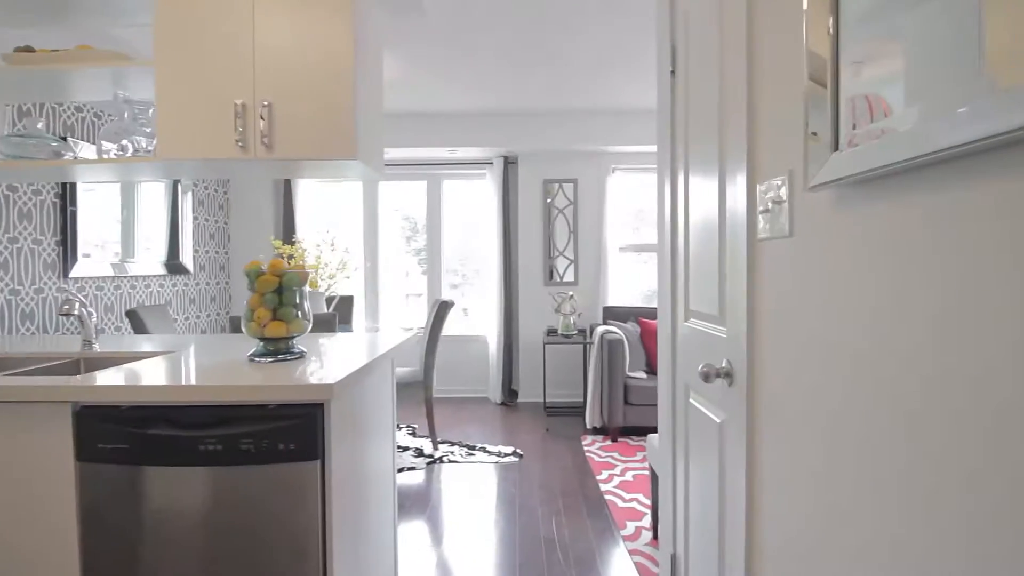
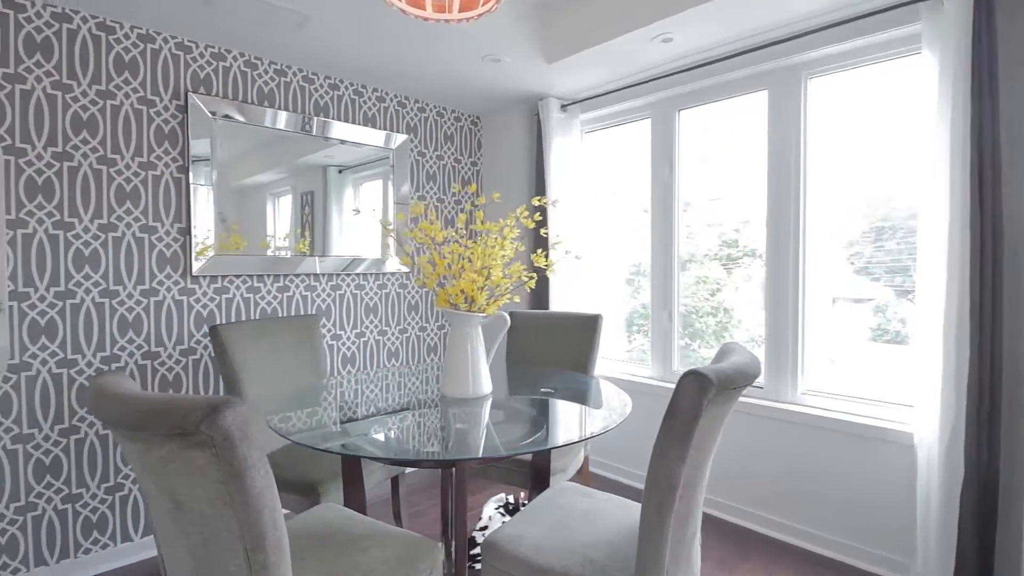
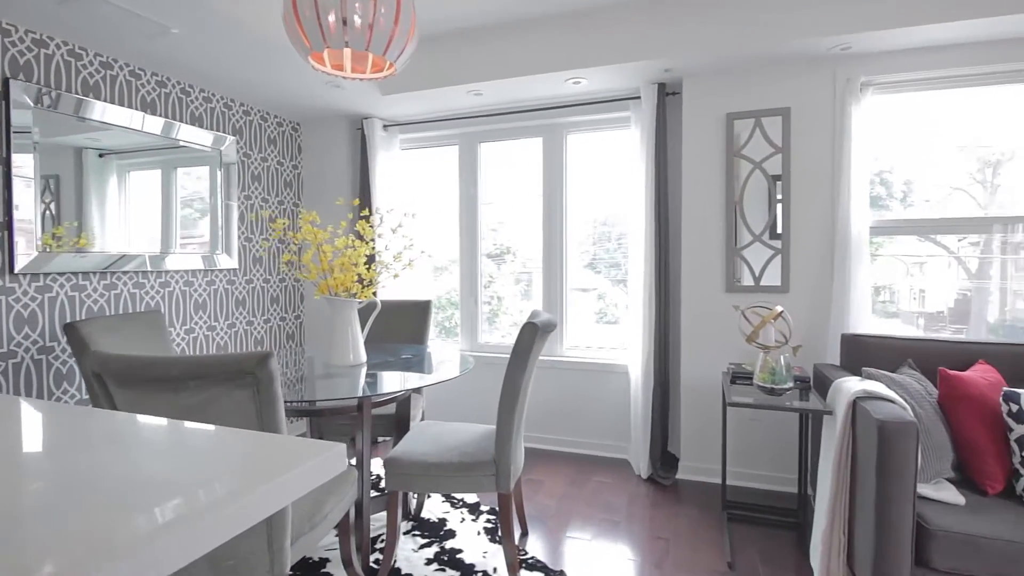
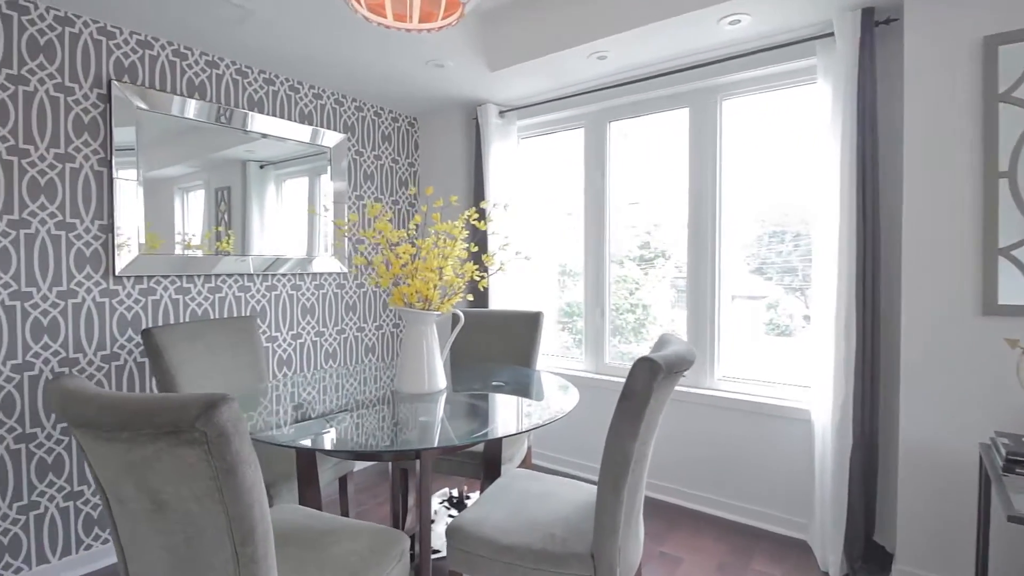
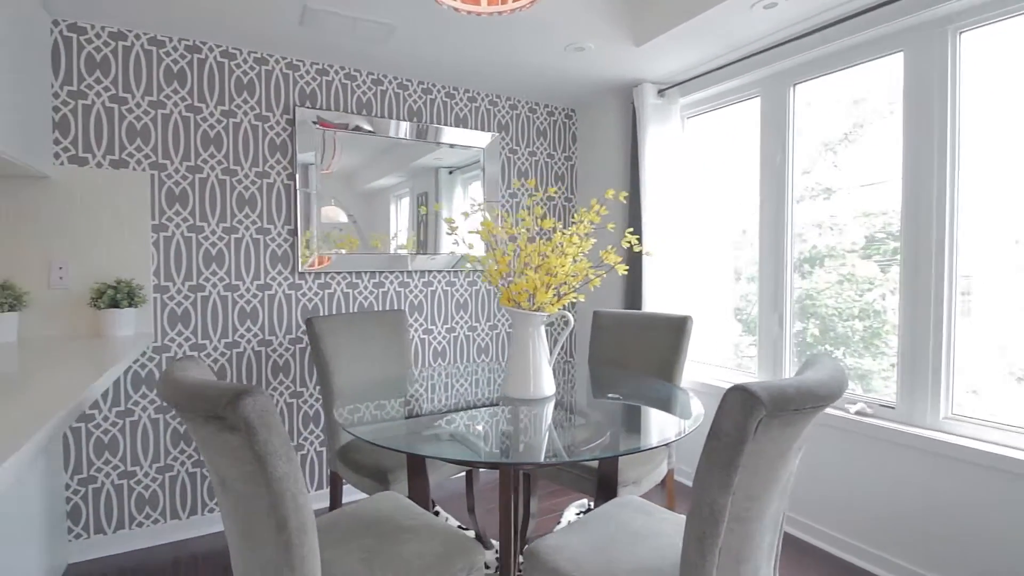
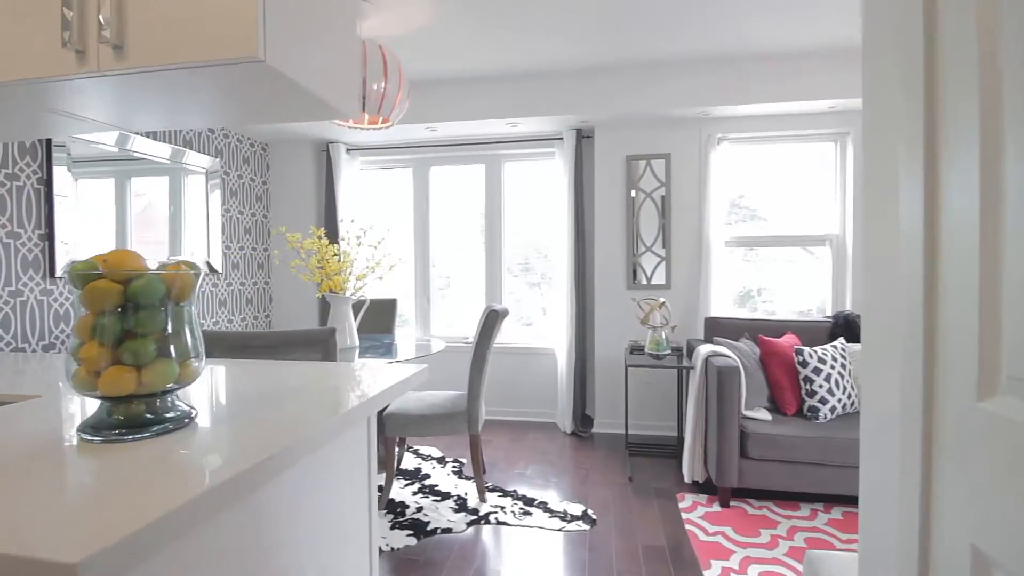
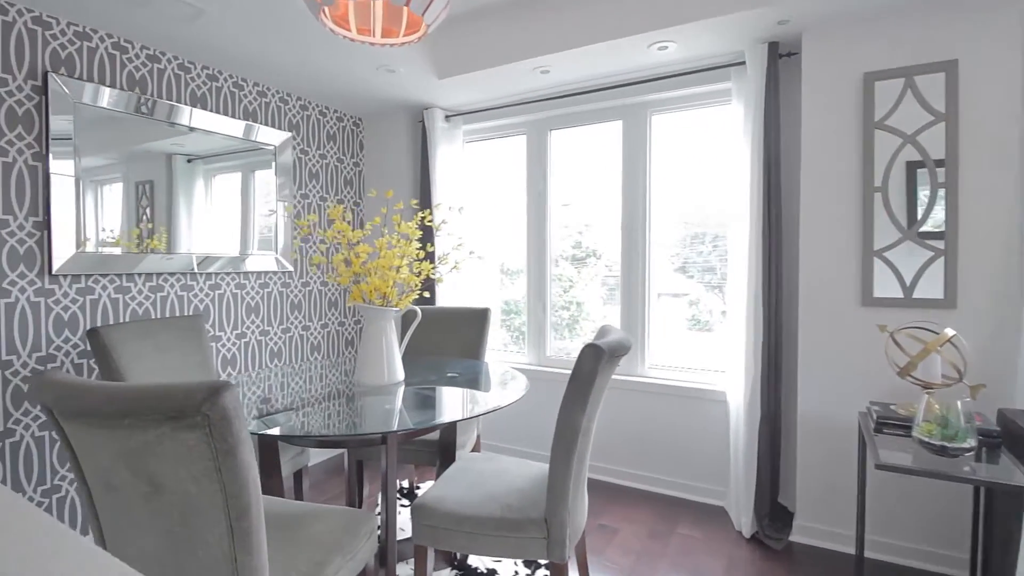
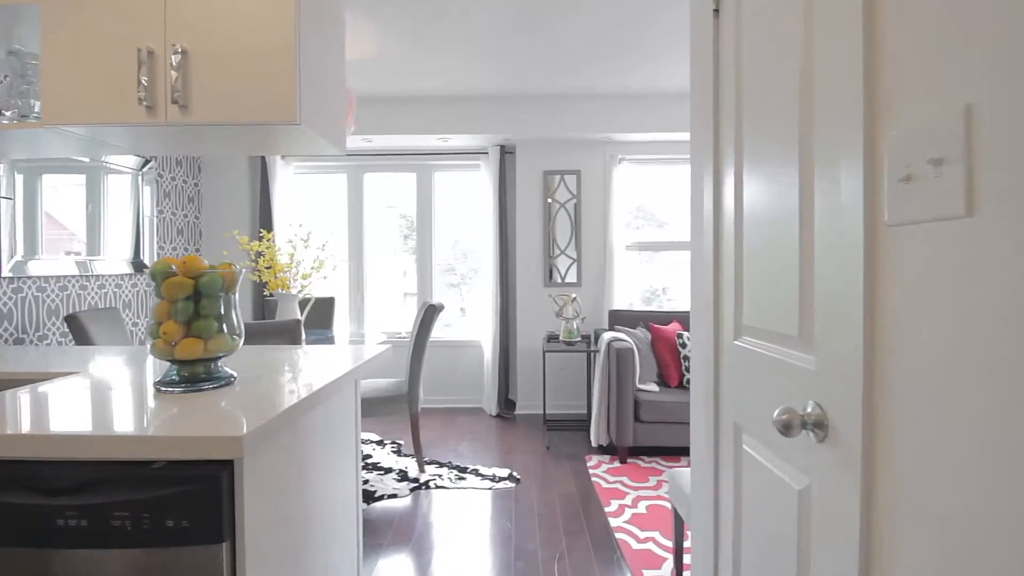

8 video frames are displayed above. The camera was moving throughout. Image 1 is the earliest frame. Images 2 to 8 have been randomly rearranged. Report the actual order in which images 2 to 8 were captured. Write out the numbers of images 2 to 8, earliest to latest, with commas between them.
8, 6, 3, 7, 4, 2, 5
